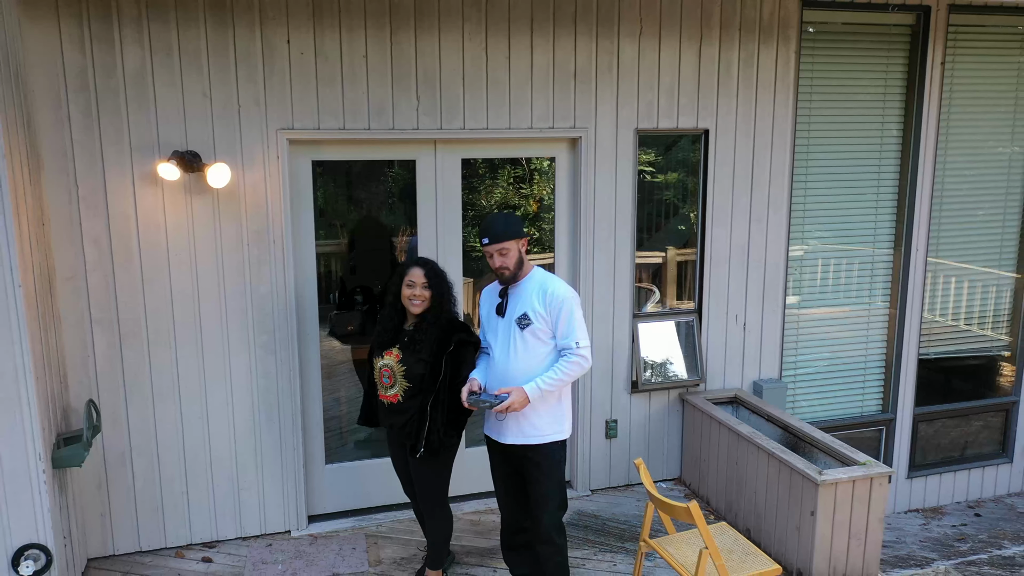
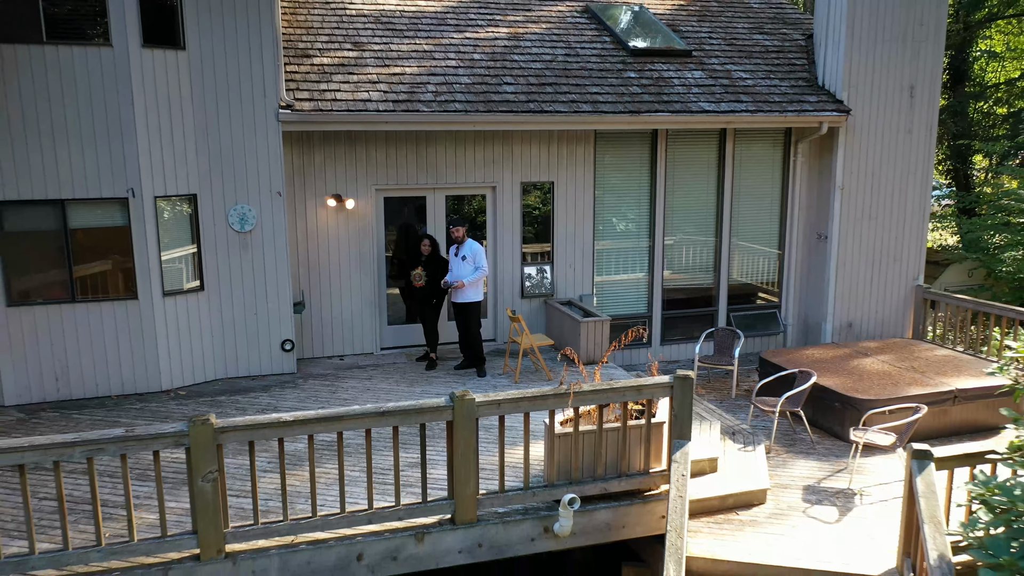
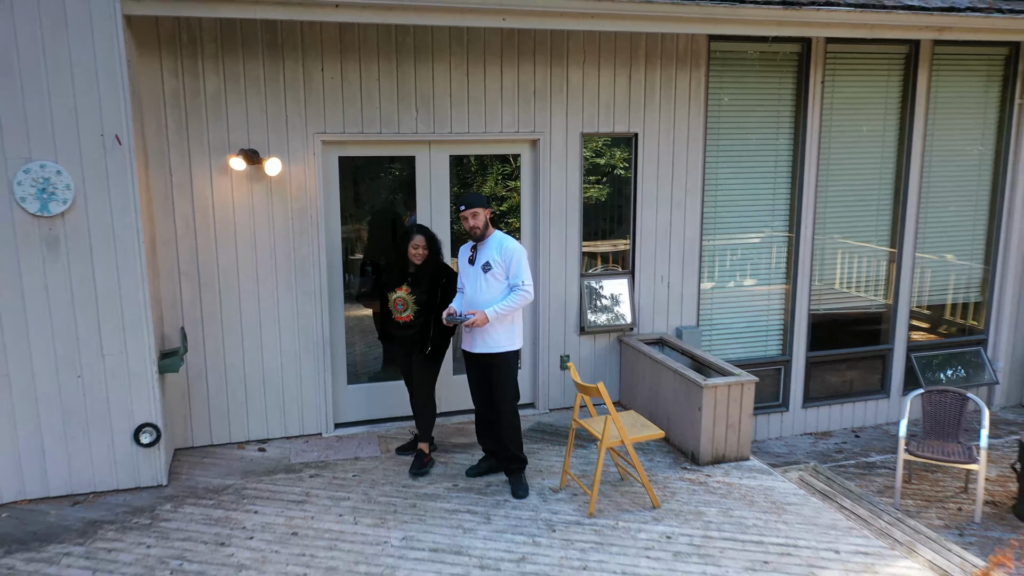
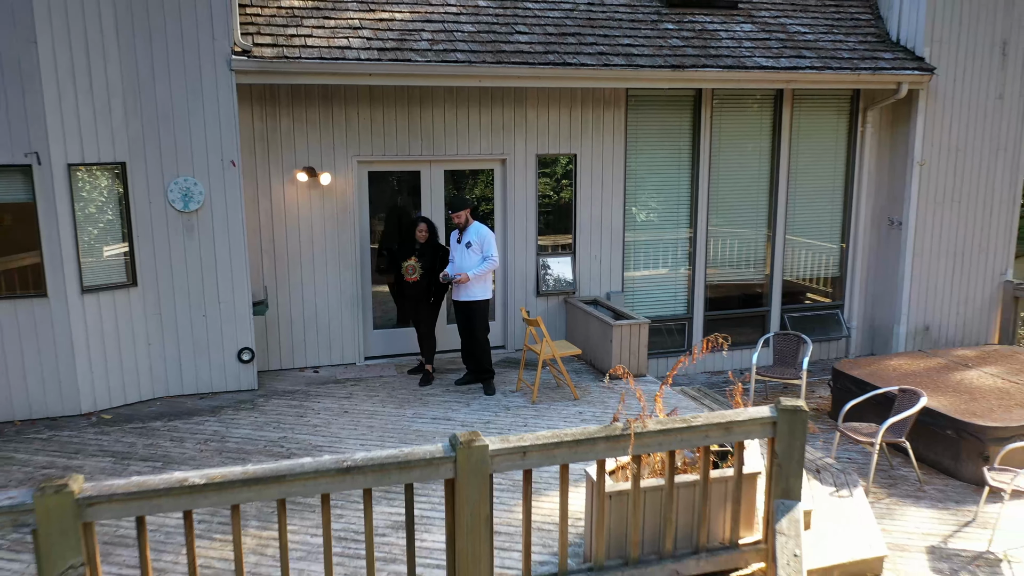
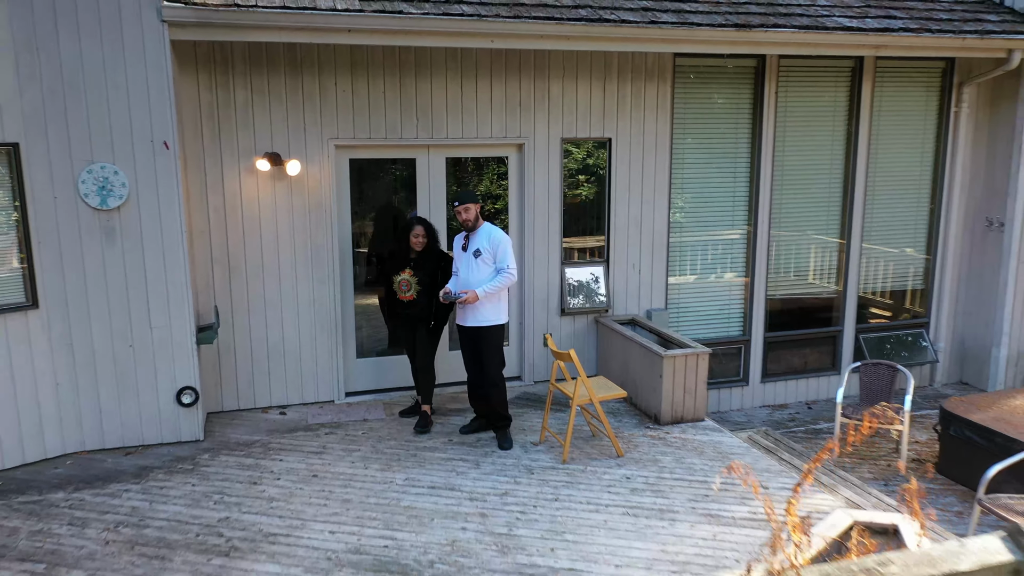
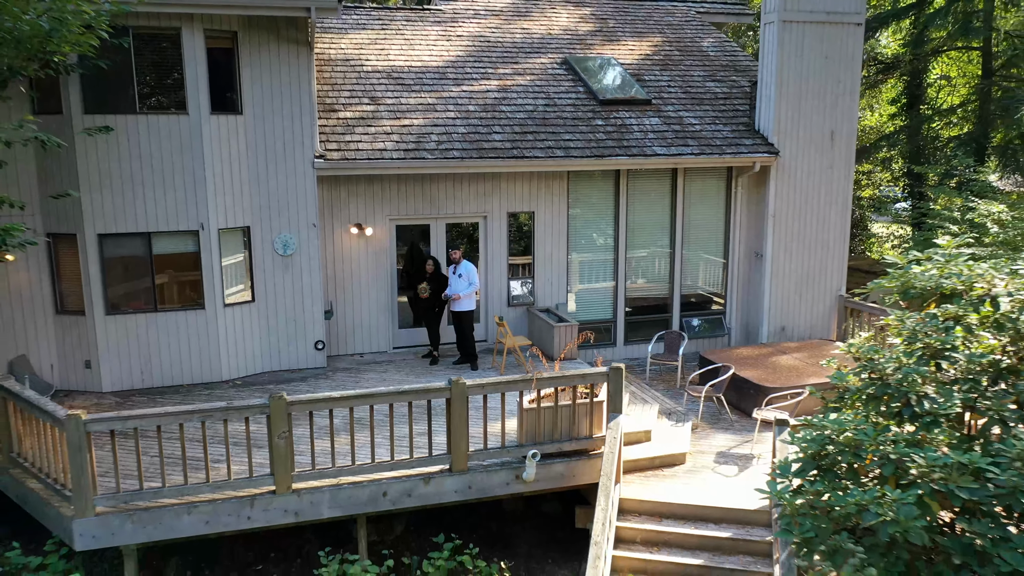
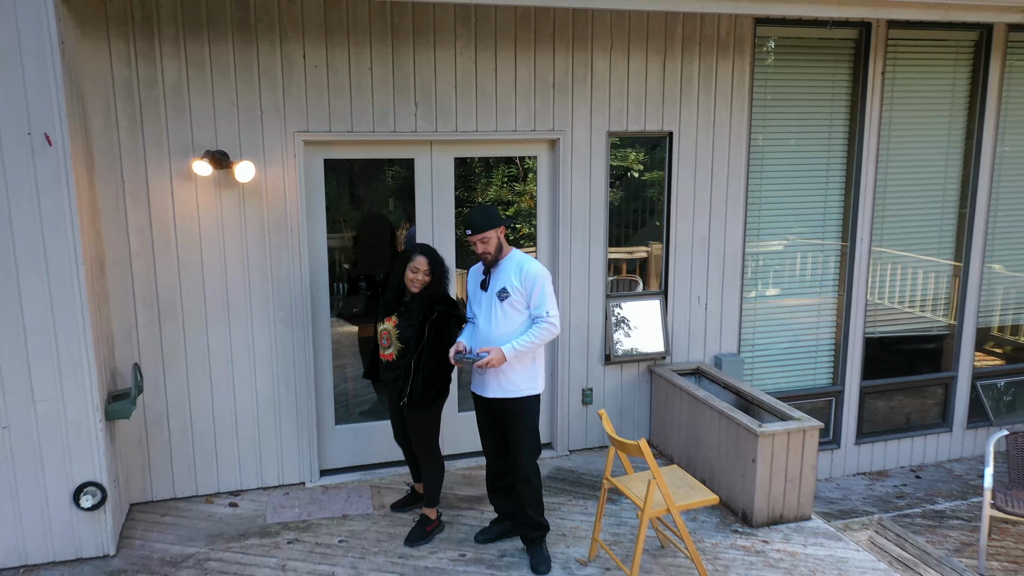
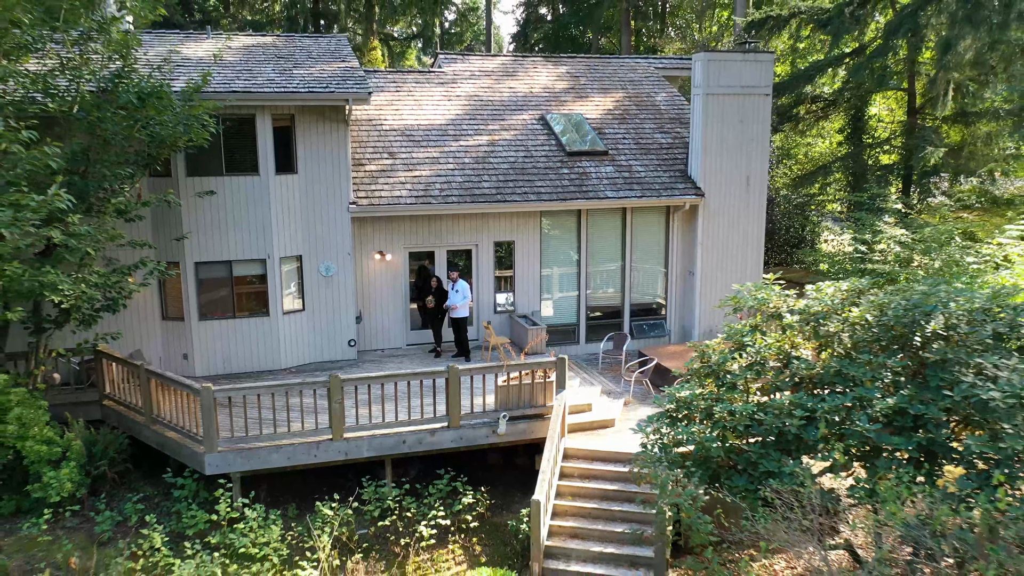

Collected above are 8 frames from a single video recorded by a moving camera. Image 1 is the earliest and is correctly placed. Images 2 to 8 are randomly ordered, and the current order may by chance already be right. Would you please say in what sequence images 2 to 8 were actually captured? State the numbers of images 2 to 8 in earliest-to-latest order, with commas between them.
7, 3, 5, 4, 2, 6, 8
